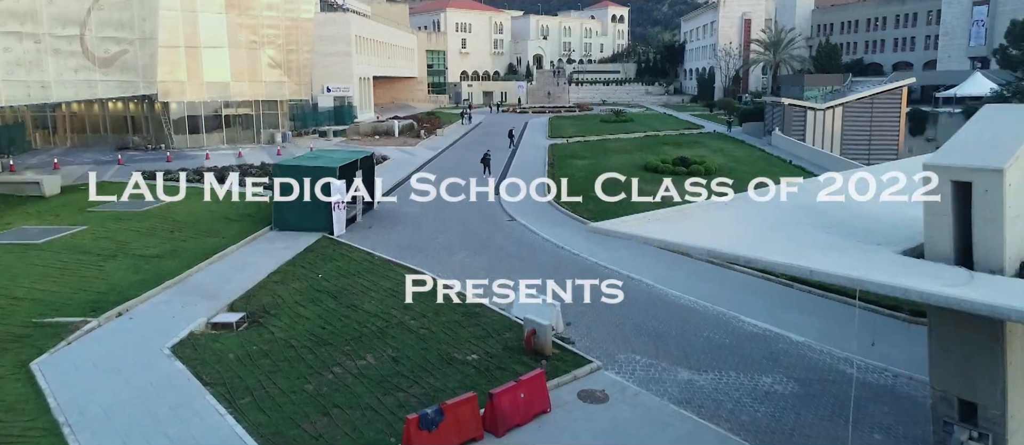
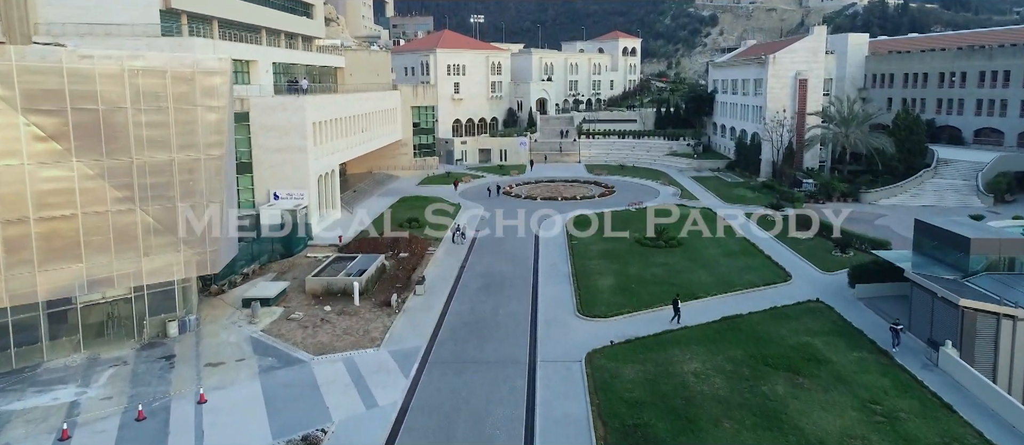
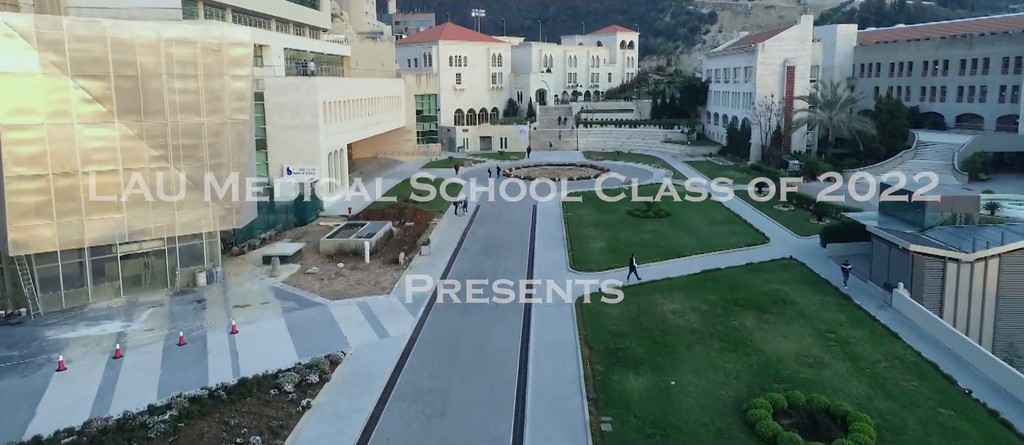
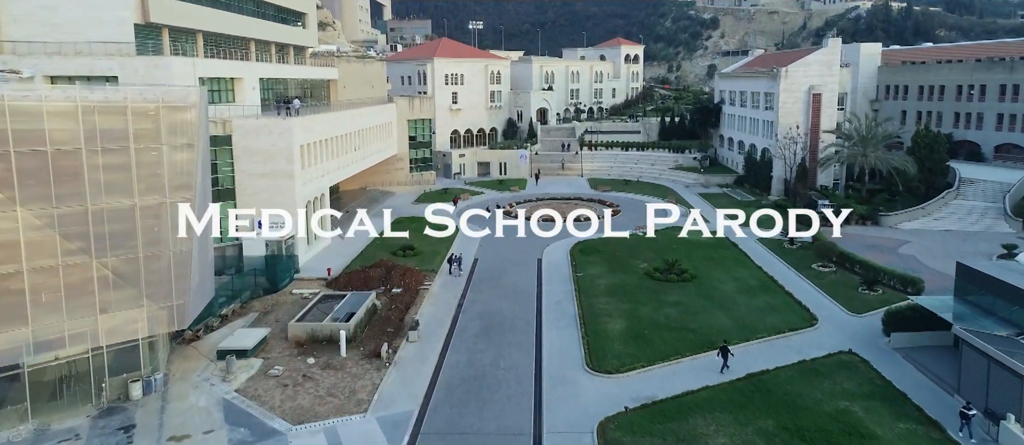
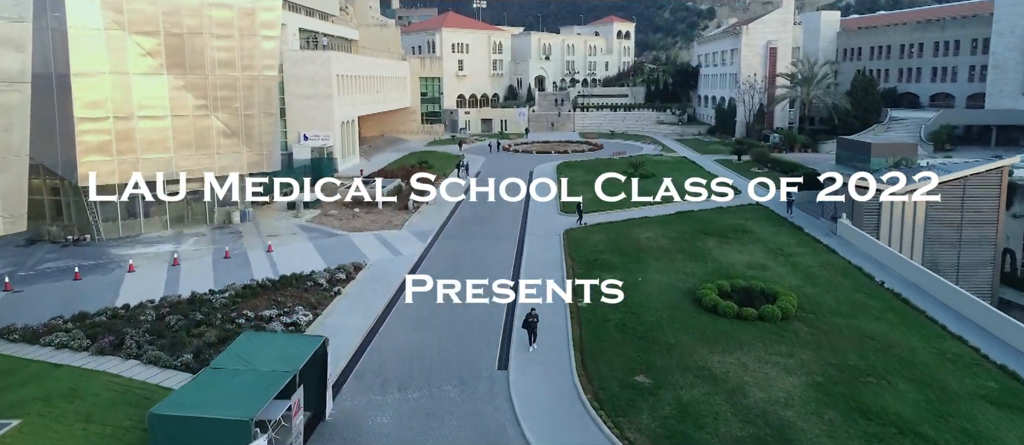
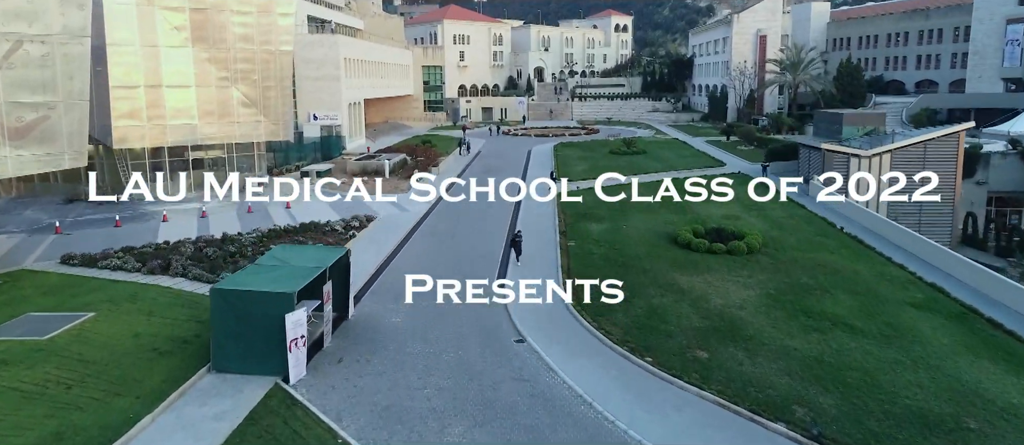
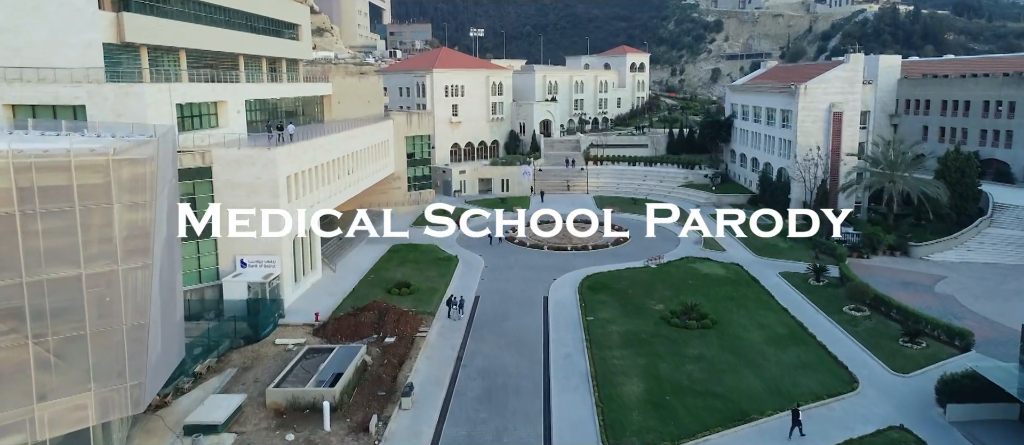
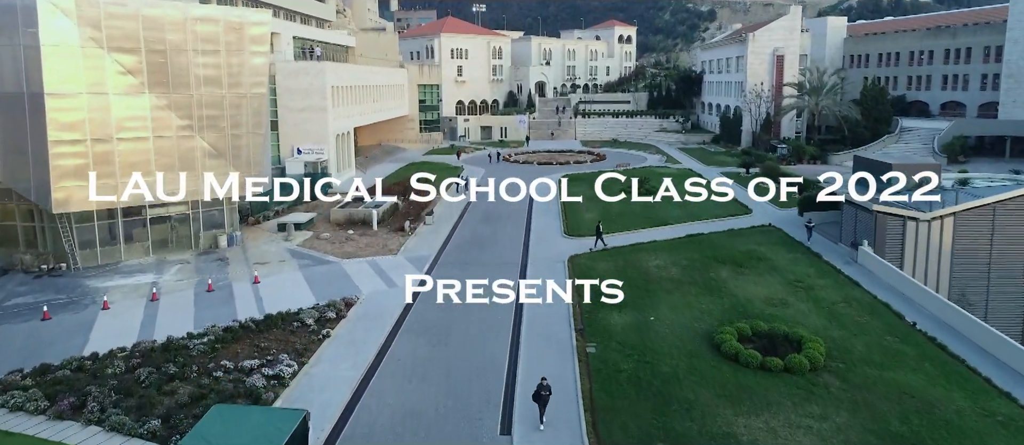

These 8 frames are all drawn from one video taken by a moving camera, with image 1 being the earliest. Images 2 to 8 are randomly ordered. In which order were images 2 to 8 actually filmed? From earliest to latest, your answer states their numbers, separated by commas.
6, 5, 8, 3, 2, 4, 7
